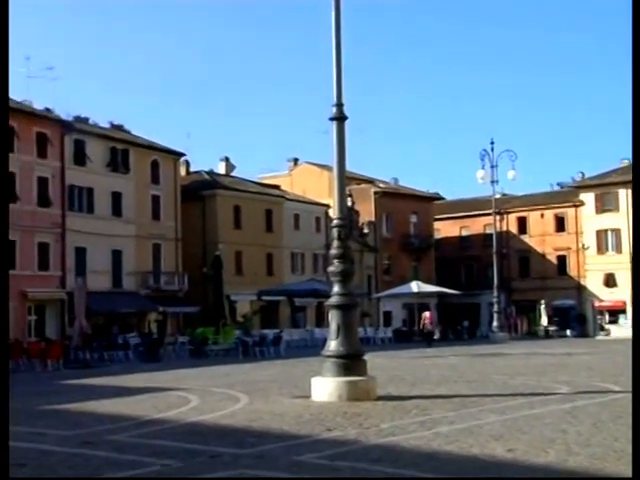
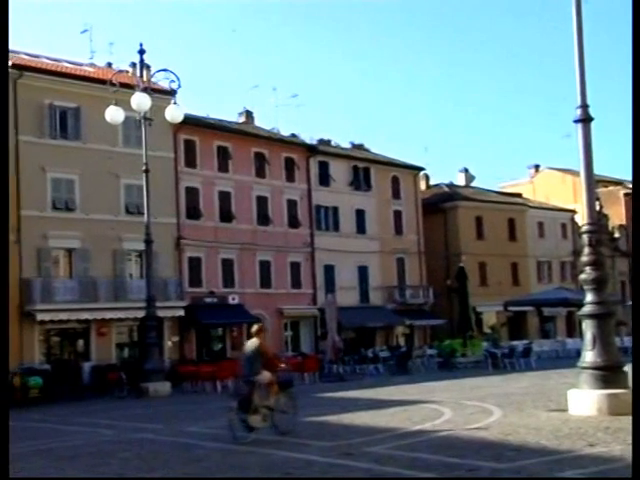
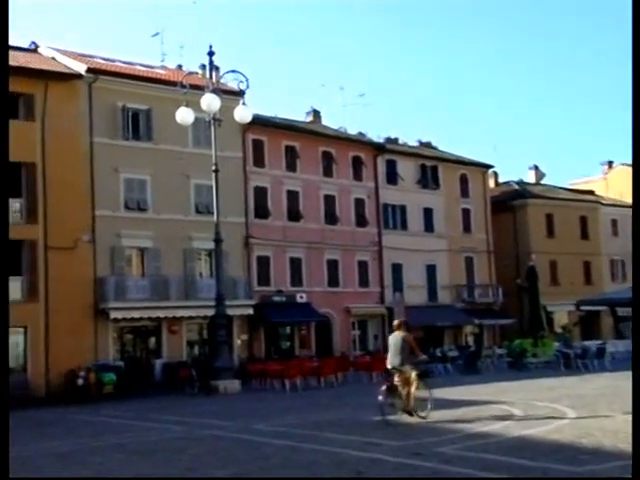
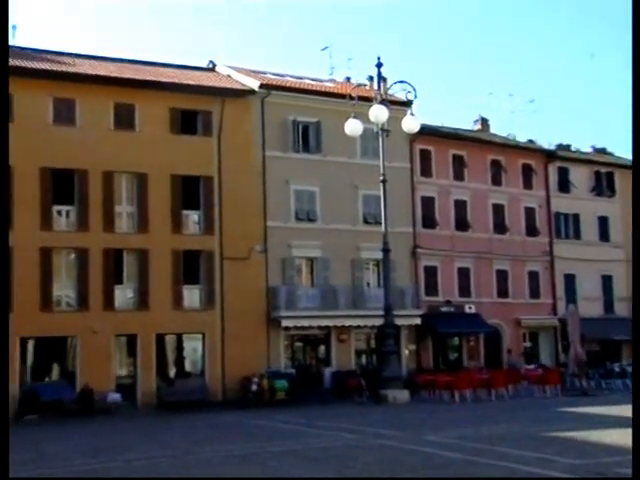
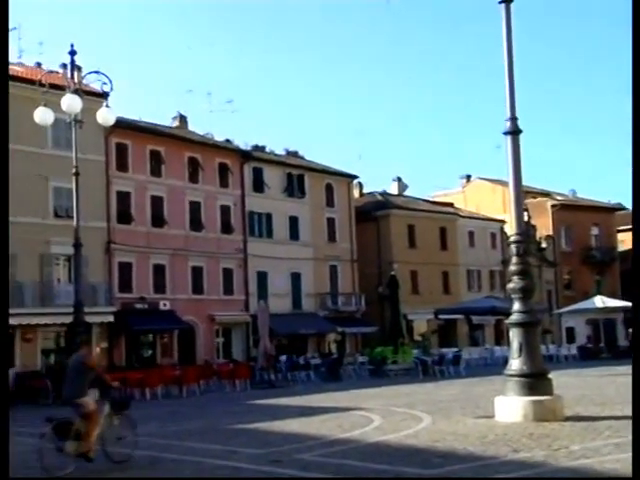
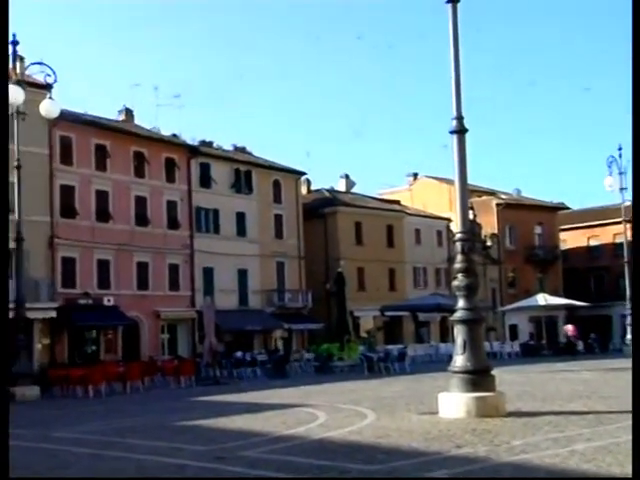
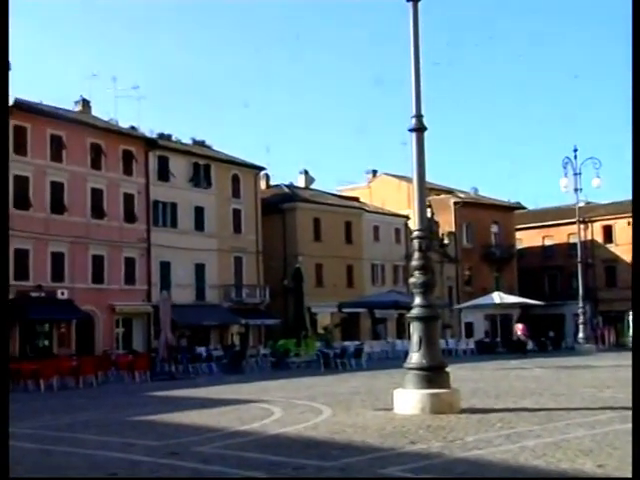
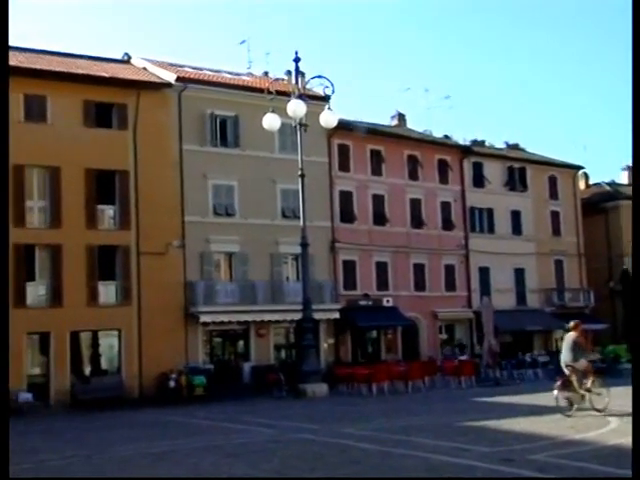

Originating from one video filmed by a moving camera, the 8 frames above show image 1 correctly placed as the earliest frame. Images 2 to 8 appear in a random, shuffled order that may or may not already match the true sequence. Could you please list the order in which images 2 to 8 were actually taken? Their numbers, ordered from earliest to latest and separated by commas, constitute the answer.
7, 6, 5, 2, 3, 8, 4
